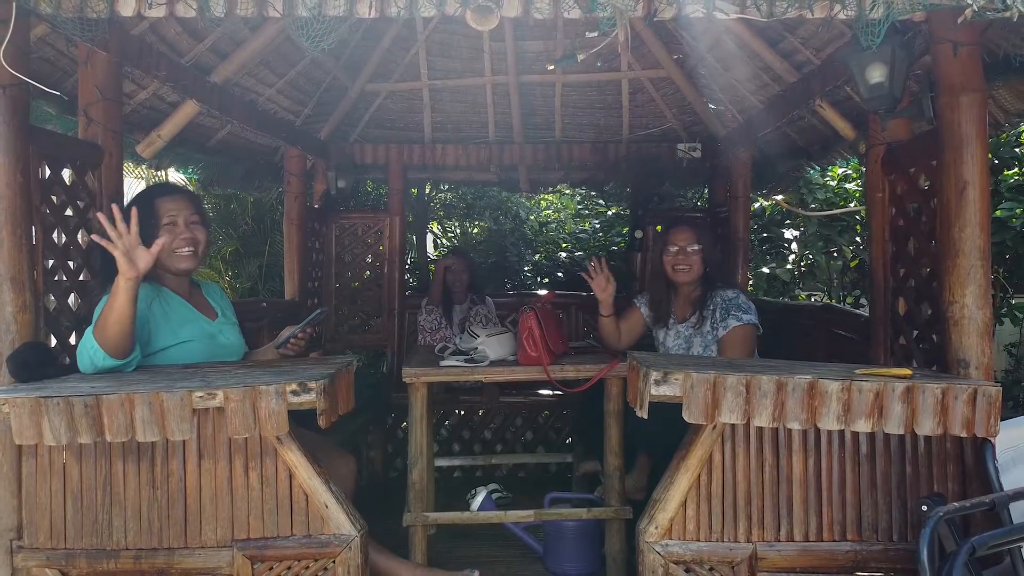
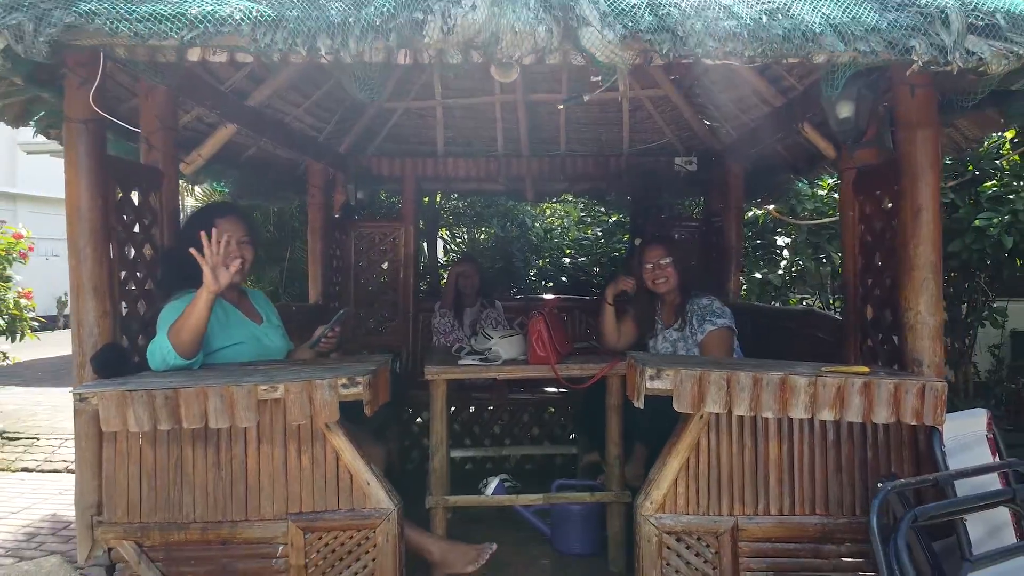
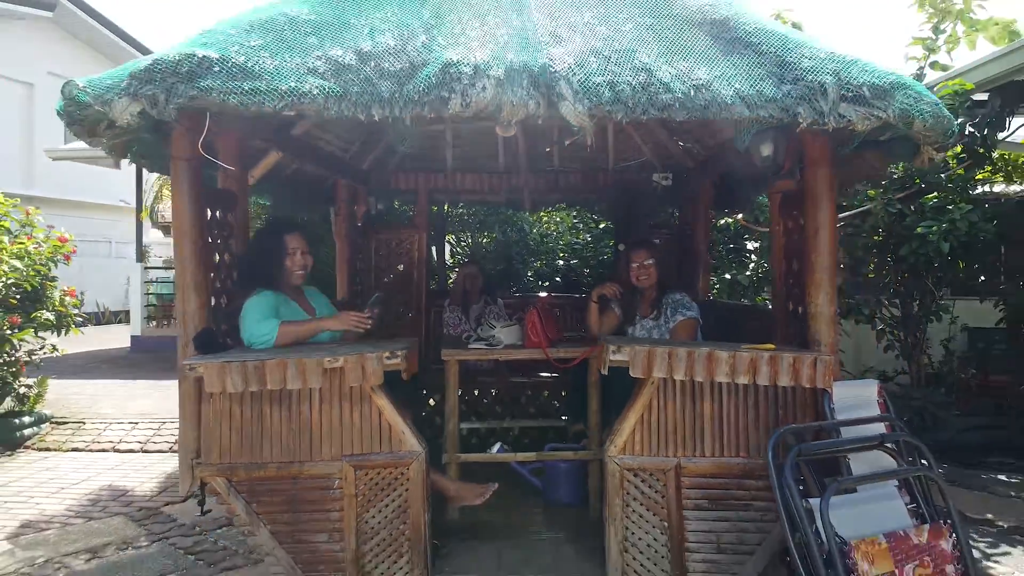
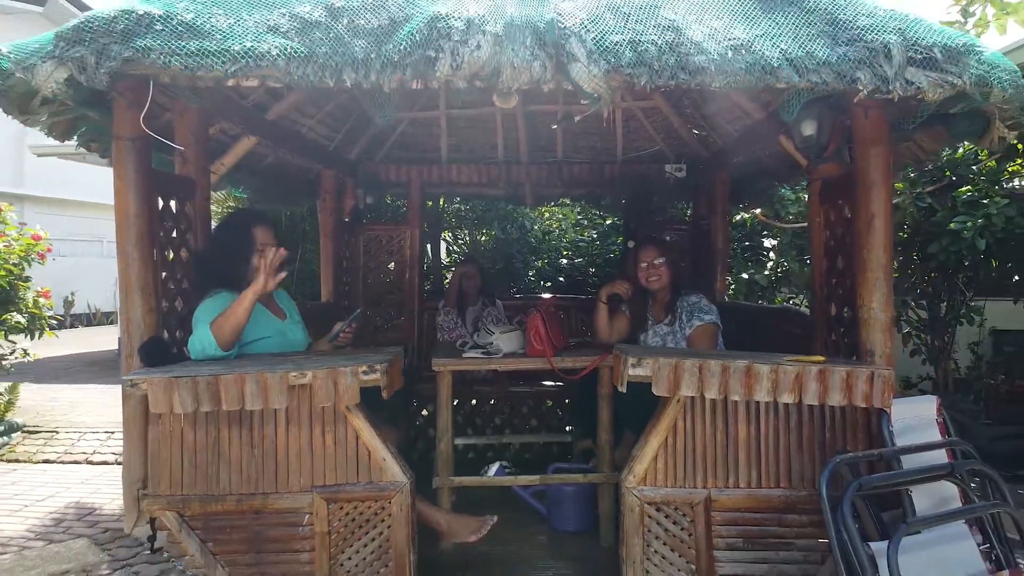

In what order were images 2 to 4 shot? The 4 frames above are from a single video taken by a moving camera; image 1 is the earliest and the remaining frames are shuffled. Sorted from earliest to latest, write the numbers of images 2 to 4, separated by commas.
2, 4, 3
